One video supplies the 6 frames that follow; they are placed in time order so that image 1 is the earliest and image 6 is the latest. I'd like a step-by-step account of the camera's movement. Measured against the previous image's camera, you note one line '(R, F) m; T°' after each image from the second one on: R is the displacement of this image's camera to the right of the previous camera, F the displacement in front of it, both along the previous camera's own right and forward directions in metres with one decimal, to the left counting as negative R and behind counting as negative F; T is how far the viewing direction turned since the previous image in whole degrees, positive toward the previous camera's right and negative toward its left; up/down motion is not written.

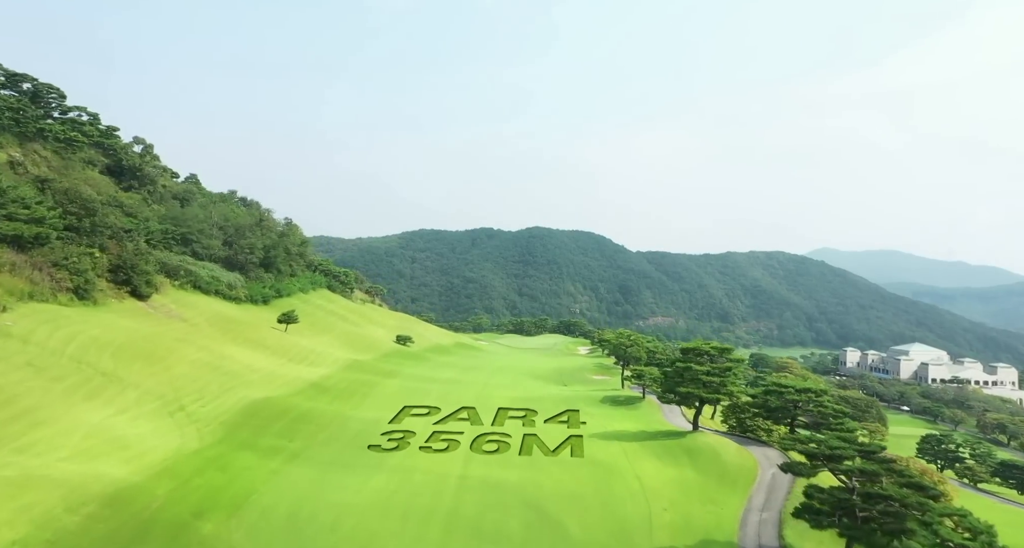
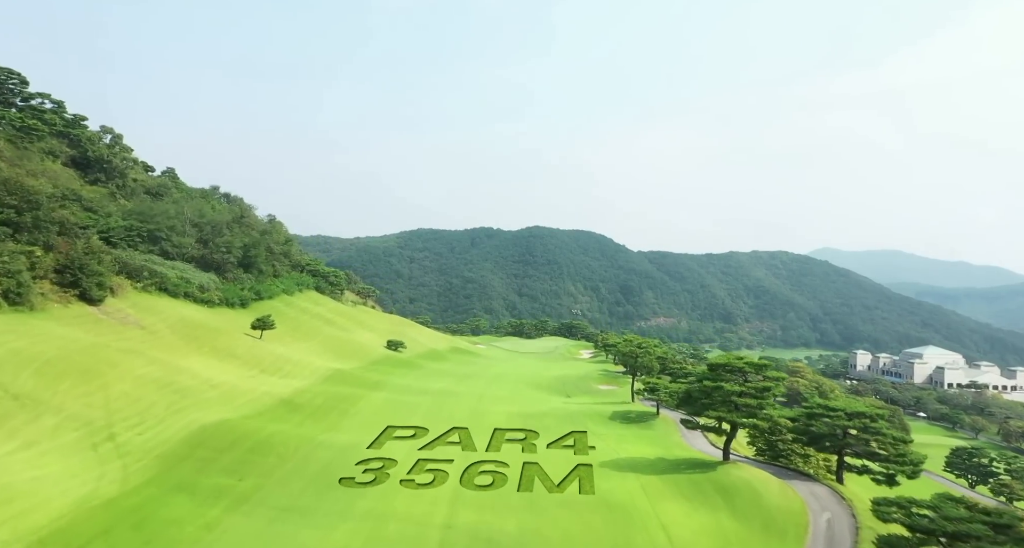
(+0.1, +5.4) m; 0°
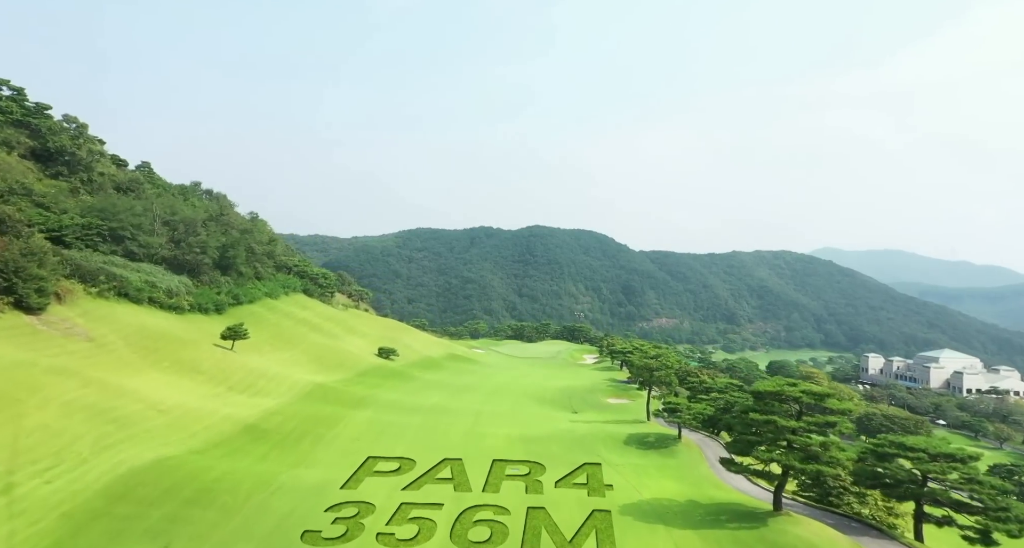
(-0.1, +5.5) m; 0°
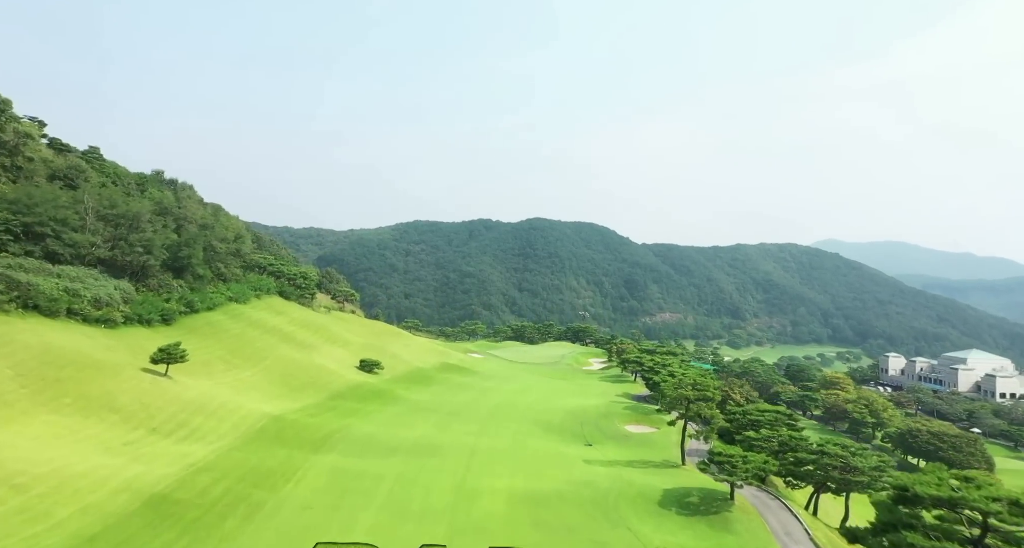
(-0.1, +9.2) m; 0°
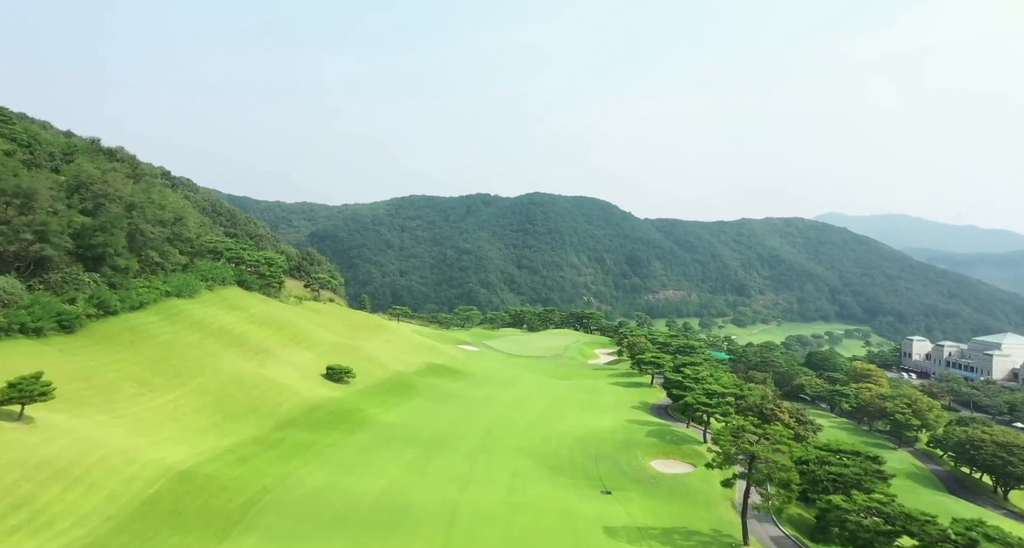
(+0.2, +10.9) m; 0°
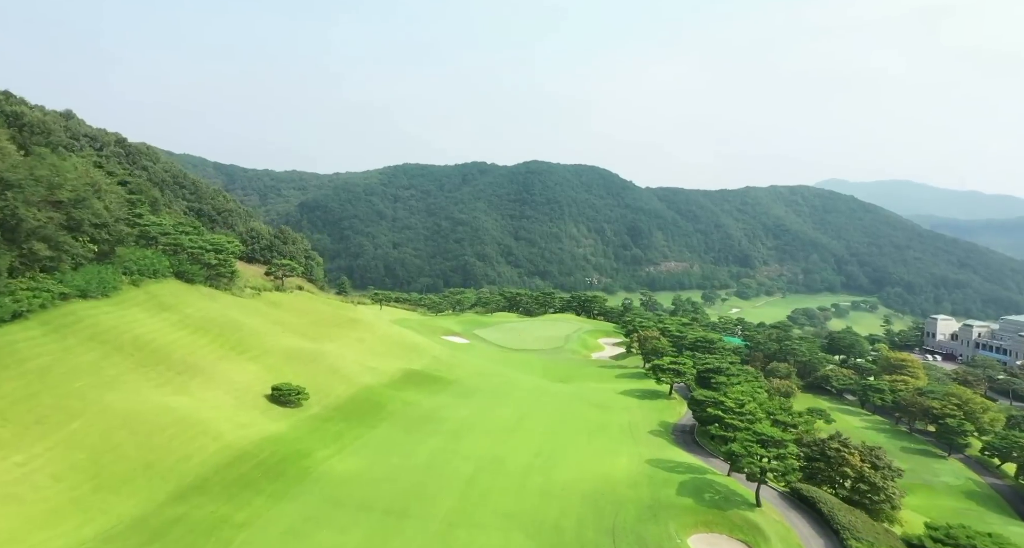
(+0.5, +10.9) m; 0°
